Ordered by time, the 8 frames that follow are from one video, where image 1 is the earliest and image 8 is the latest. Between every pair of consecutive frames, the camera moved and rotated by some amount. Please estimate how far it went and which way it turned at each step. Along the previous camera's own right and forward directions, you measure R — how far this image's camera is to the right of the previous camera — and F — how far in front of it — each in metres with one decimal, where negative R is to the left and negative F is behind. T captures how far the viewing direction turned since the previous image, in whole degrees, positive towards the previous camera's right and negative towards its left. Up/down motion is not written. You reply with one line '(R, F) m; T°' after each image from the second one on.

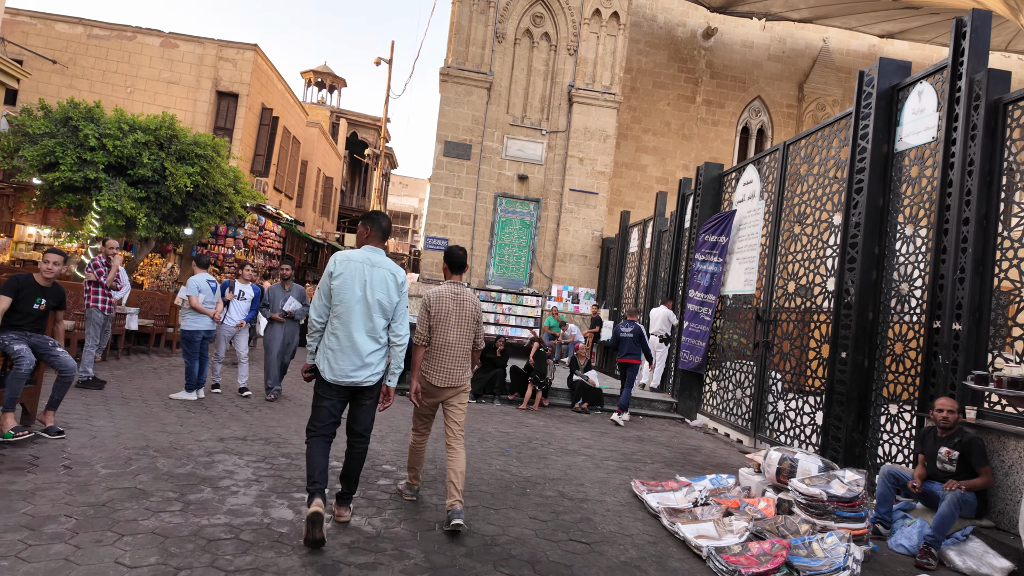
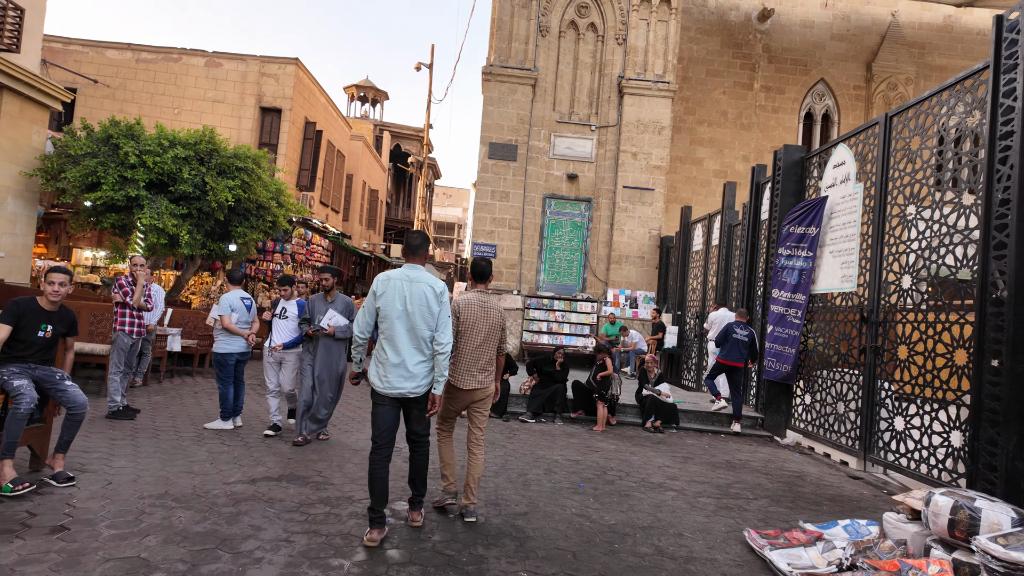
(-0.2, +0.9) m; -4°
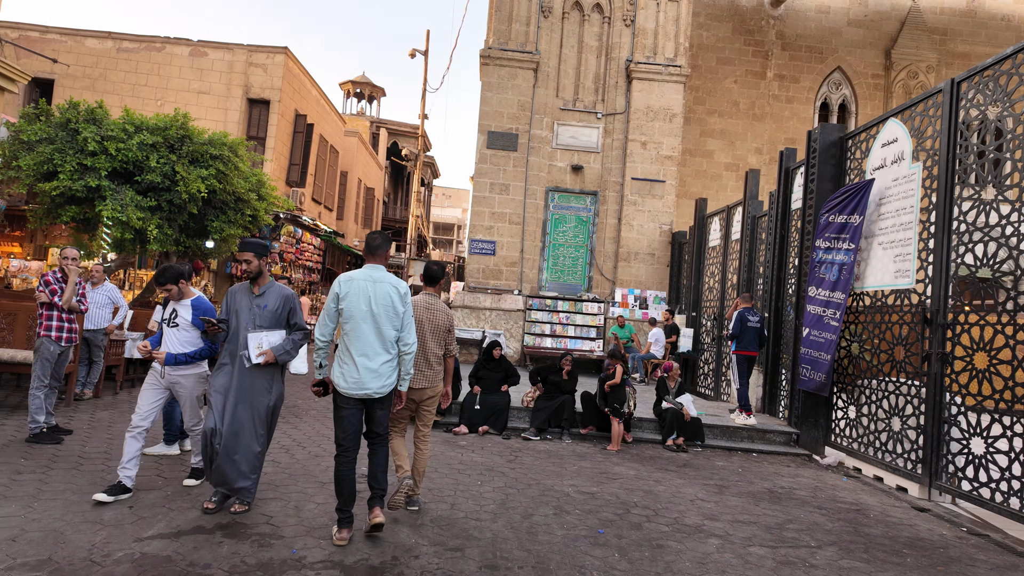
(0.0, +1.1) m; 0°
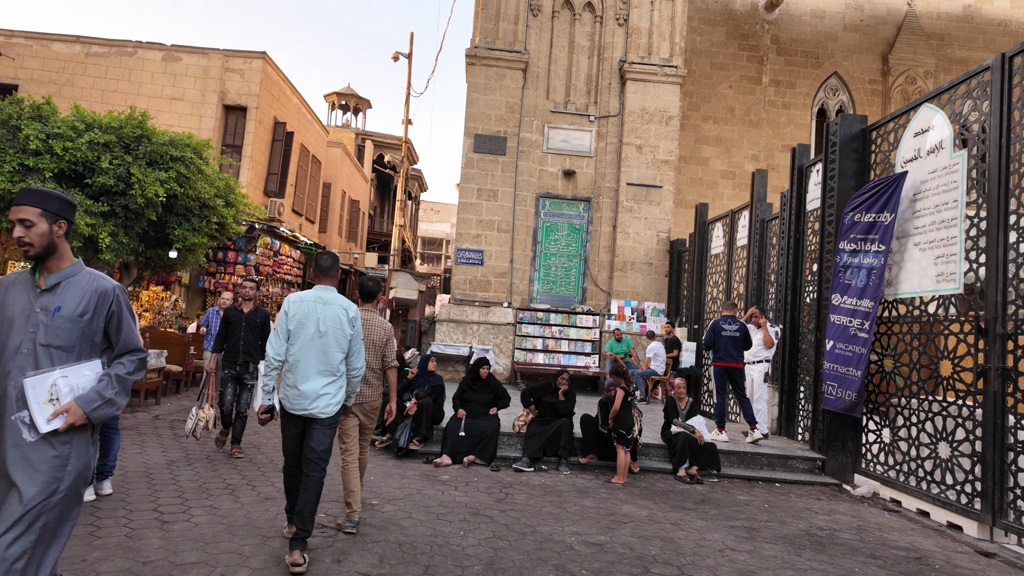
(0.0, +0.9) m; +1°
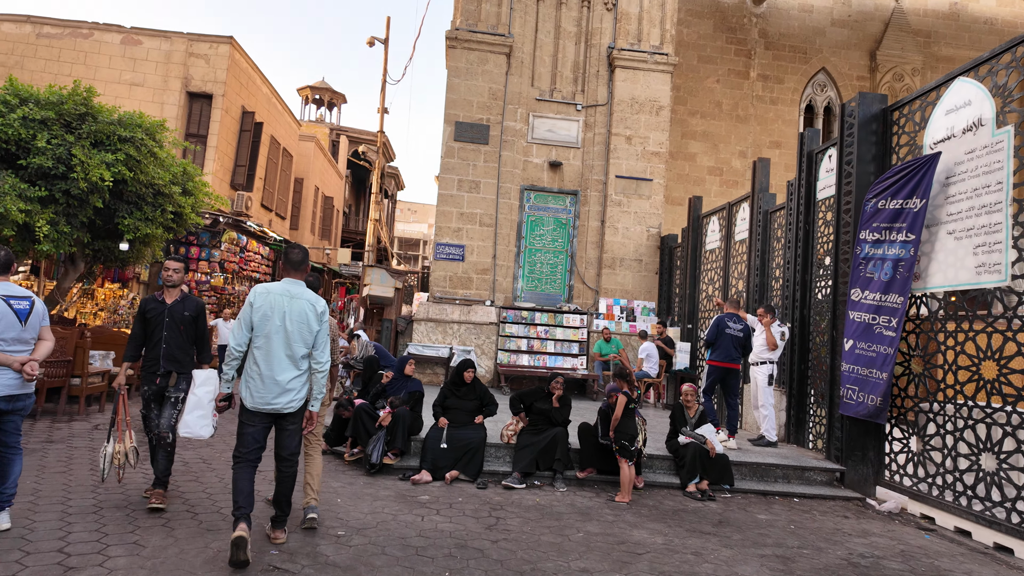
(-0.1, +0.8) m; +2°
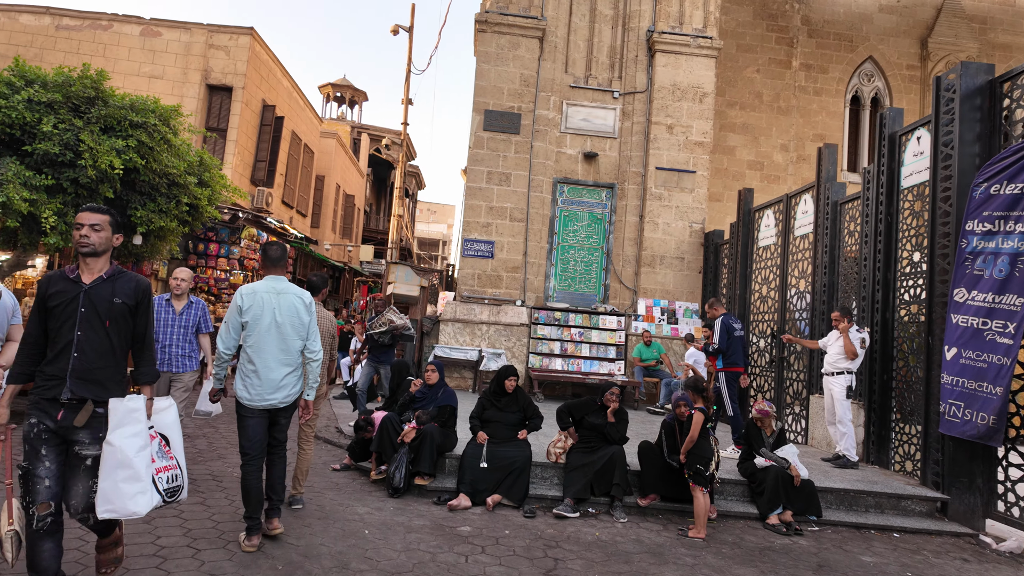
(-0.3, +0.8) m; -2°
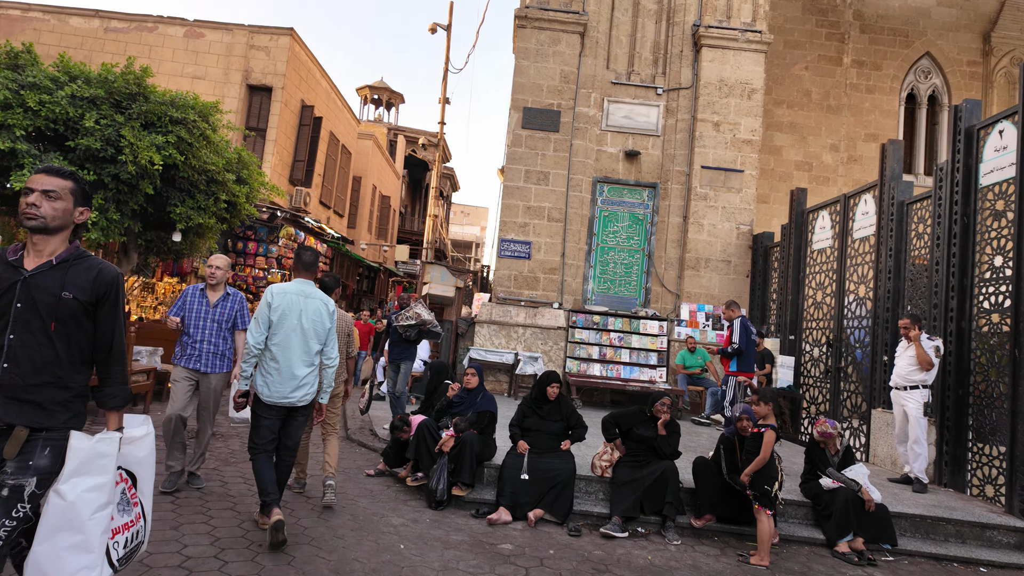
(-0.1, +0.3) m; -3°
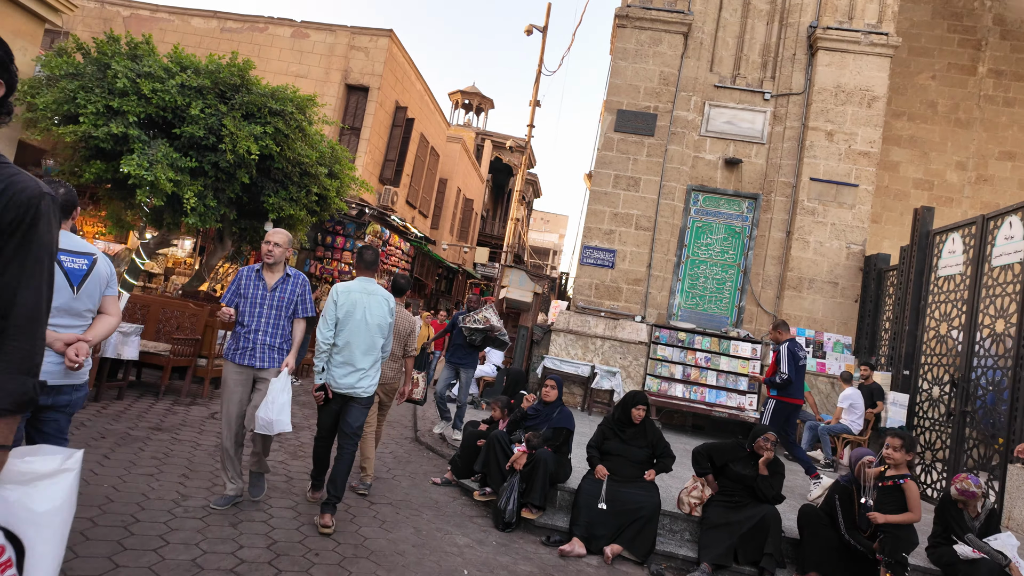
(-0.1, +0.4) m; -7°
